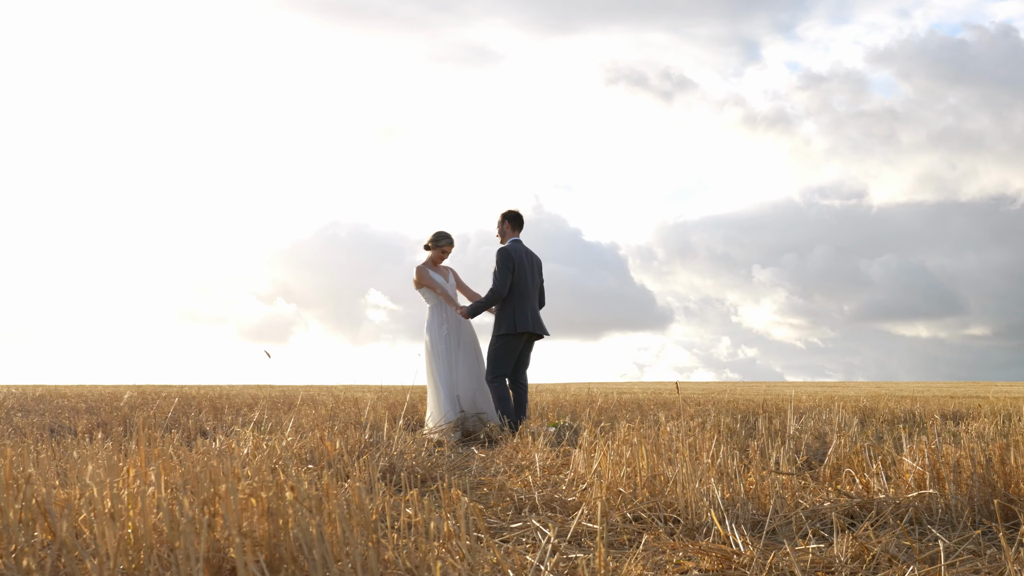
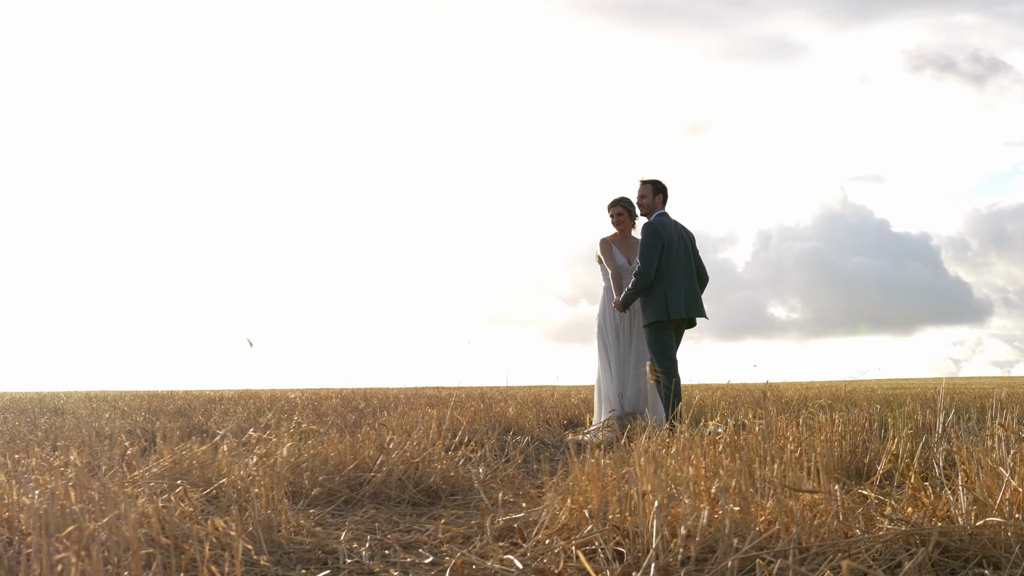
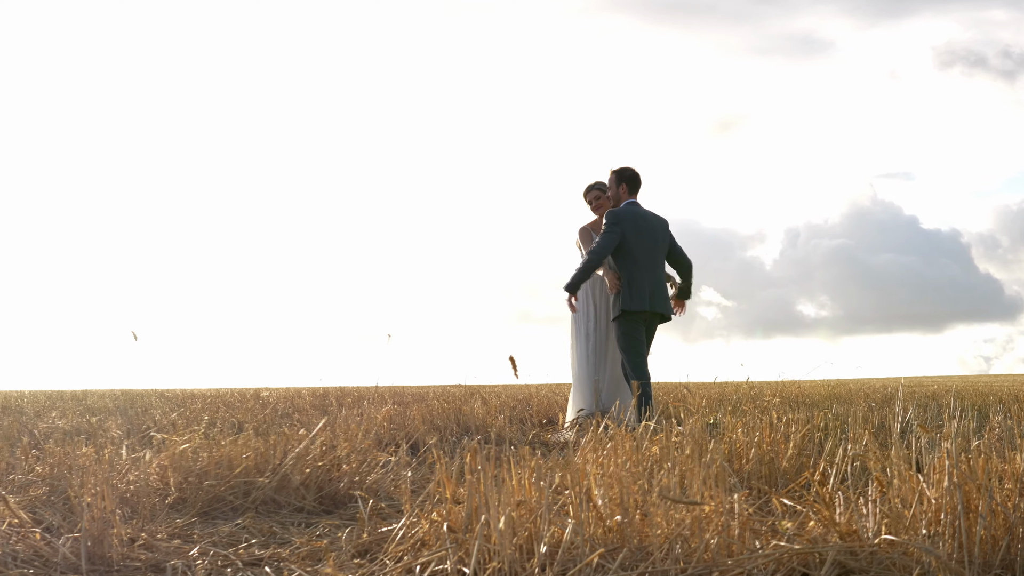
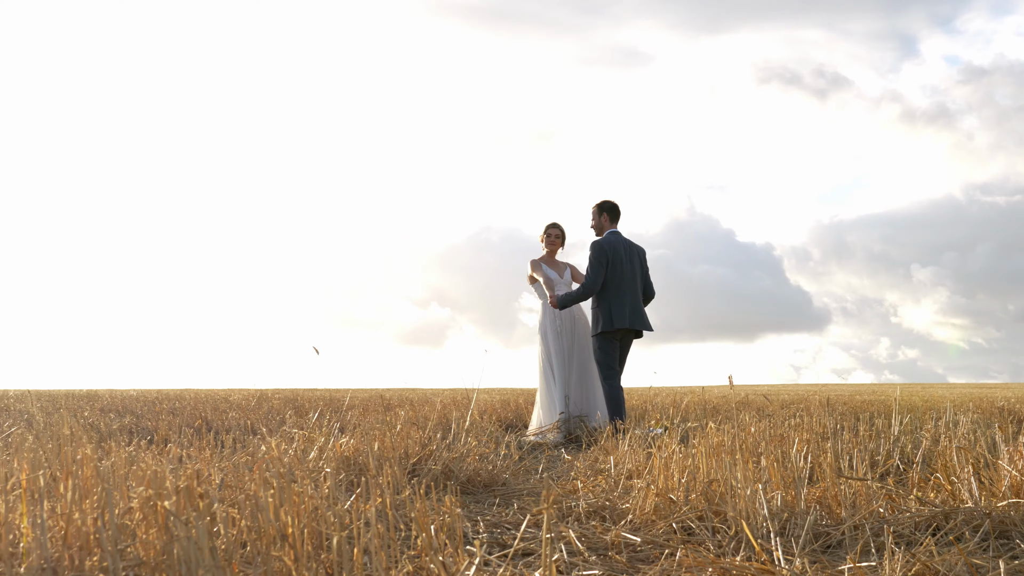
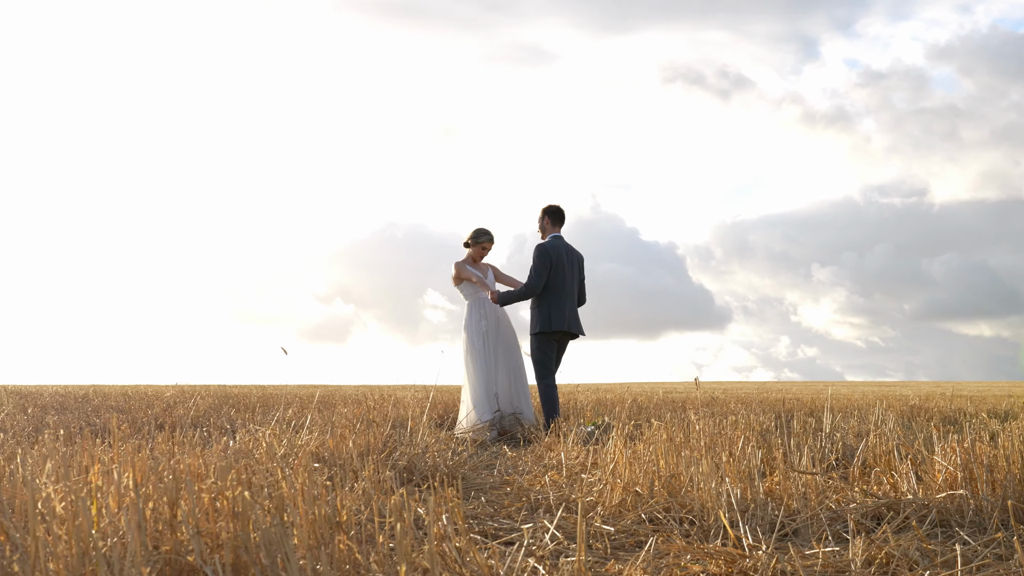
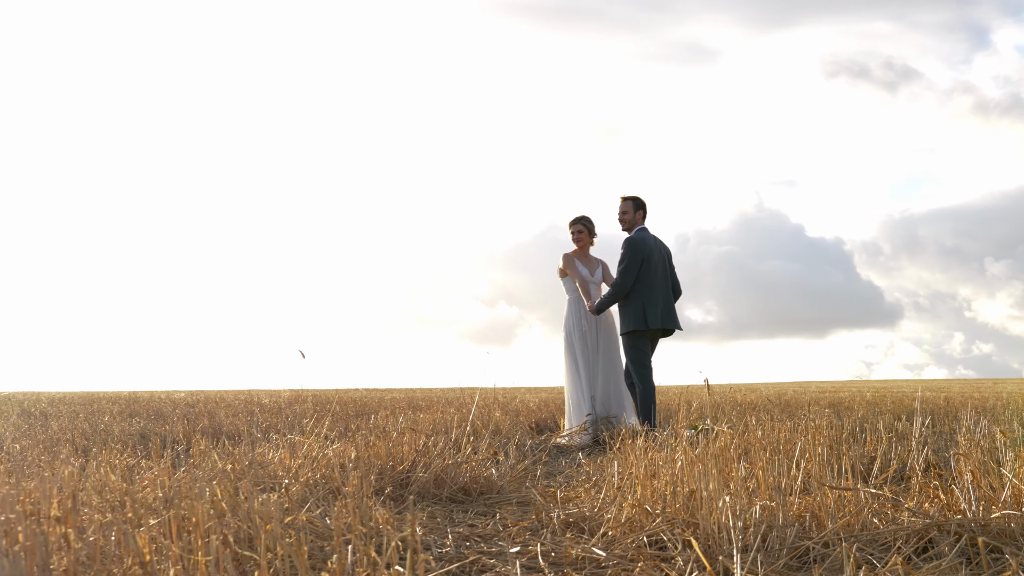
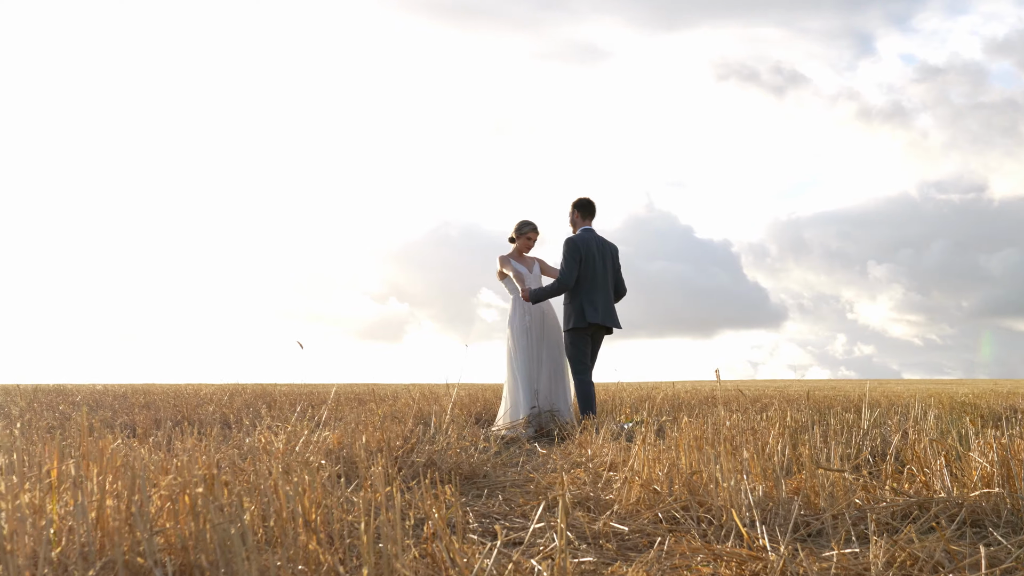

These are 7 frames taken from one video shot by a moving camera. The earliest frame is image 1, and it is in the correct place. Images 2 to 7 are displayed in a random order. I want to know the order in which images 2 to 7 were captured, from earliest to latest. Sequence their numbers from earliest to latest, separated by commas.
5, 7, 4, 6, 2, 3
